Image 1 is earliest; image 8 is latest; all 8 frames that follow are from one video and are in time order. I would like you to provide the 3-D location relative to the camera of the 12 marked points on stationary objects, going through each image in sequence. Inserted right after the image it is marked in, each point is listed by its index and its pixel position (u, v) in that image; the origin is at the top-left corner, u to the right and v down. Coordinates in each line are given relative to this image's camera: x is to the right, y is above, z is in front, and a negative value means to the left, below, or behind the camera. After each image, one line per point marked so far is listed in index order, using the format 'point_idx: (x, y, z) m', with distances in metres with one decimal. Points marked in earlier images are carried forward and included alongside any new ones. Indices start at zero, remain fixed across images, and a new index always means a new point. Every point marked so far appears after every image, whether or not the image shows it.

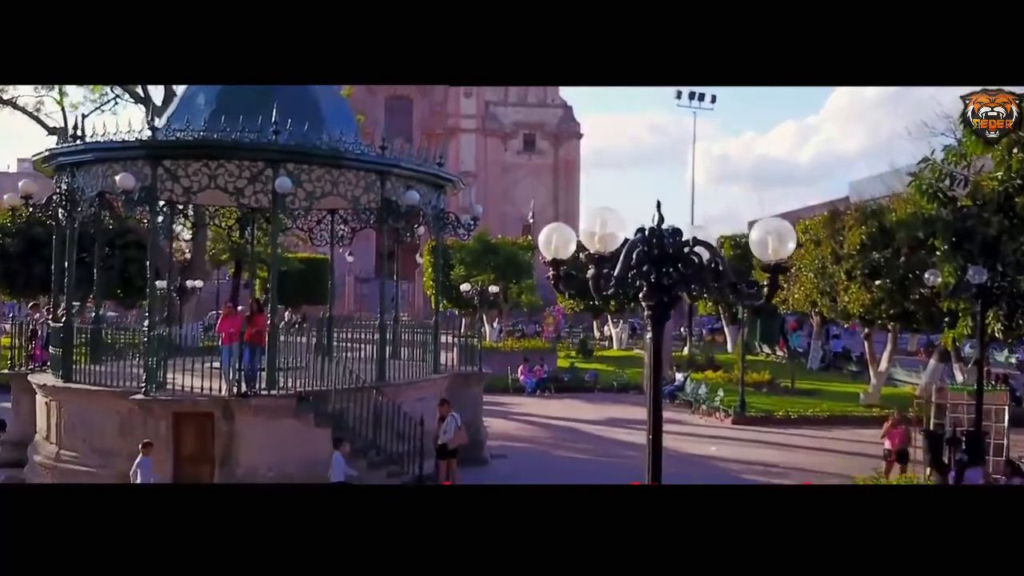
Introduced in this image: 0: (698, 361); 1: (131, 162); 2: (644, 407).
0: (+3.0, -1.2, +15.8) m
1: (-2.5, +0.8, +6.3) m
2: (+1.6, -1.4, +11.4) m
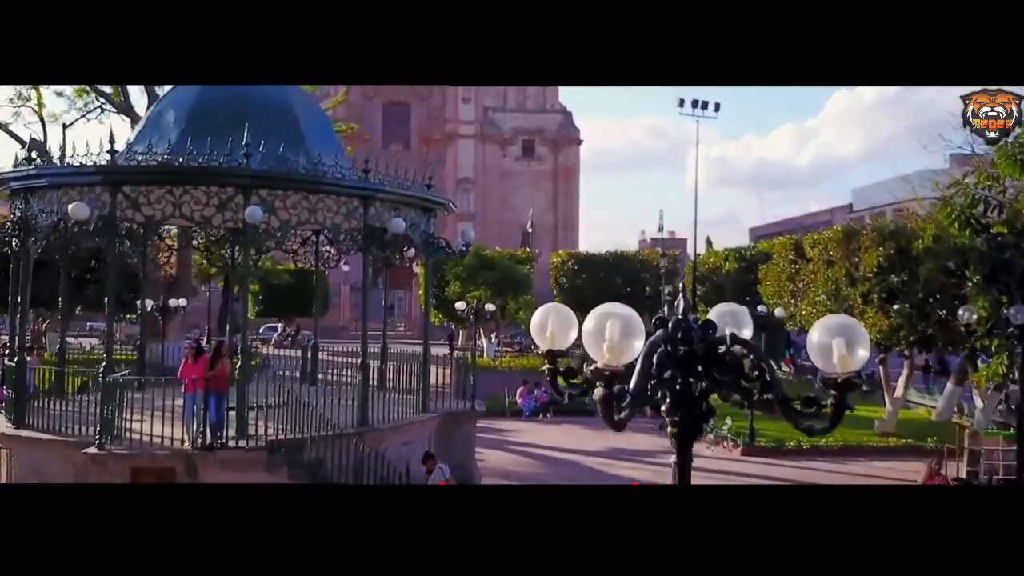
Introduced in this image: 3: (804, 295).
0: (+3.0, -1.5, +15.3) m
1: (-2.5, +0.6, +5.7) m
2: (+1.5, -1.7, +10.9) m
3: (+4.7, -0.1, +15.3) m
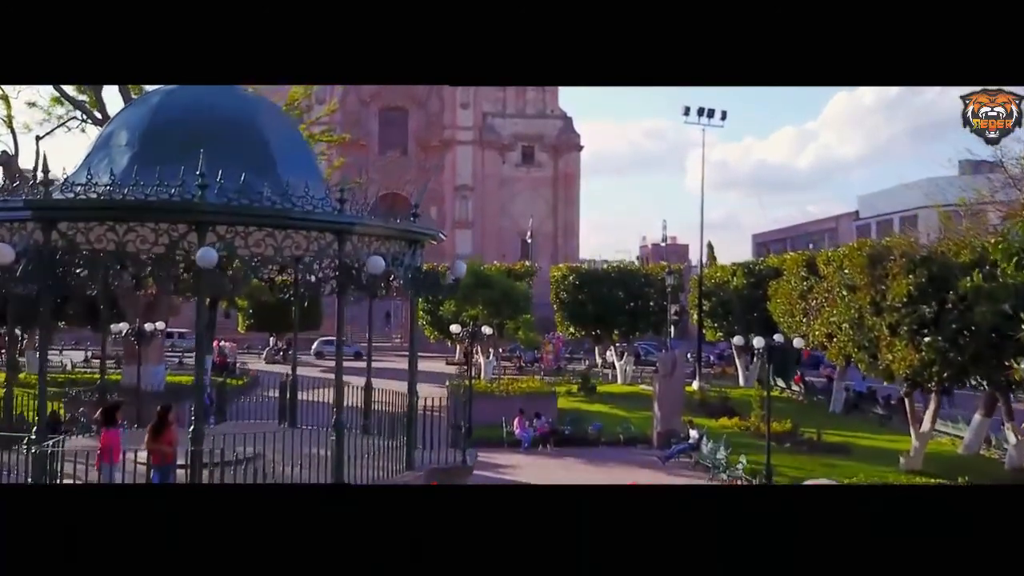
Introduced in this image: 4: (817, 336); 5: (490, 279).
0: (+3.0, -1.8, +14.5) m
1: (-2.6, +0.3, +5.0) m
2: (+1.5, -1.9, +10.1) m
3: (+4.7, -0.4, +14.6) m
4: (+4.5, -0.7, +14.2) m
5: (-0.3, +0.1, +16.3) m
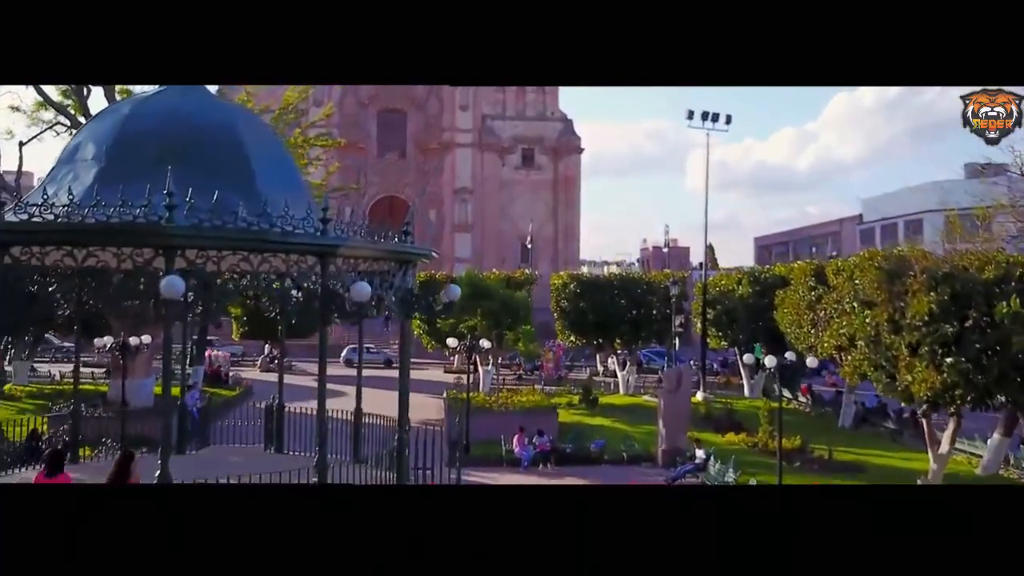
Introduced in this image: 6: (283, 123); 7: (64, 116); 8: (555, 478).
0: (+3.0, -1.9, +14.1) m
1: (-2.6, +0.2, +4.5) m
2: (+1.5, -2.1, +9.7) m
3: (+4.6, -0.6, +14.1) m
4: (+4.5, -0.8, +13.8) m
5: (-0.3, -0.1, +15.9) m
6: (-4.5, +3.3, +19.1) m
7: (-6.0, +2.3, +12.7) m
8: (+0.5, -2.1, +10.2) m
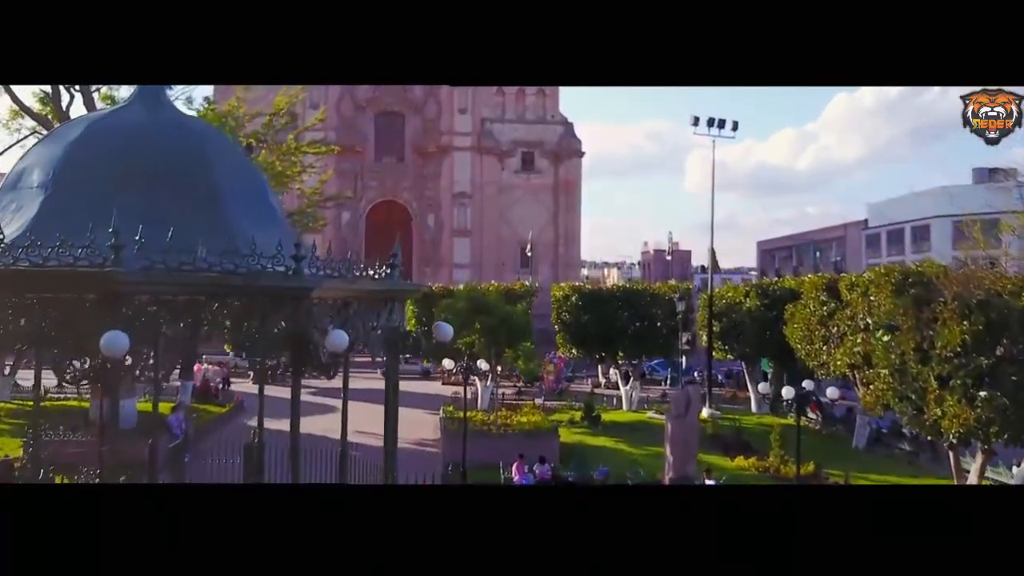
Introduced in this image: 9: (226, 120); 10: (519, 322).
0: (+3.0, -2.1, +13.5) m
1: (-2.6, 0.0, +4.0) m
2: (+1.5, -2.3, +9.1) m
3: (+4.6, -0.8, +13.5) m
4: (+4.5, -1.1, +13.2) m
5: (-0.3, -0.3, +15.3) m
6: (-4.6, +3.1, +18.5) m
7: (-6.0, +2.1, +12.2) m
8: (+0.4, -2.3, +9.6) m
9: (-5.1, +3.0, +16.9) m
10: (+0.1, -0.5, +15.2) m
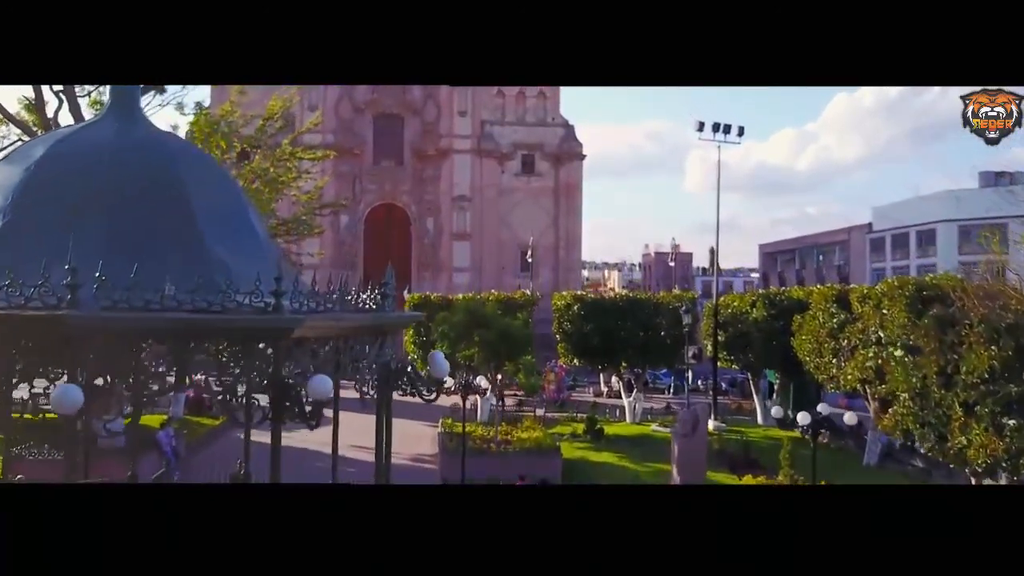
0: (+3.0, -2.3, +13.1) m
1: (-2.6, -0.2, +3.6) m
2: (+1.5, -2.5, +8.7) m
3: (+4.6, -0.9, +13.1) m
4: (+4.5, -1.2, +12.8) m
5: (-0.3, -0.5, +14.9) m
6: (-4.5, +2.9, +18.1) m
7: (-6.0, +1.9, +11.8) m
8: (+0.5, -2.5, +9.2) m
9: (-5.1, +2.8, +16.5) m
10: (+0.1, -0.7, +14.8) m
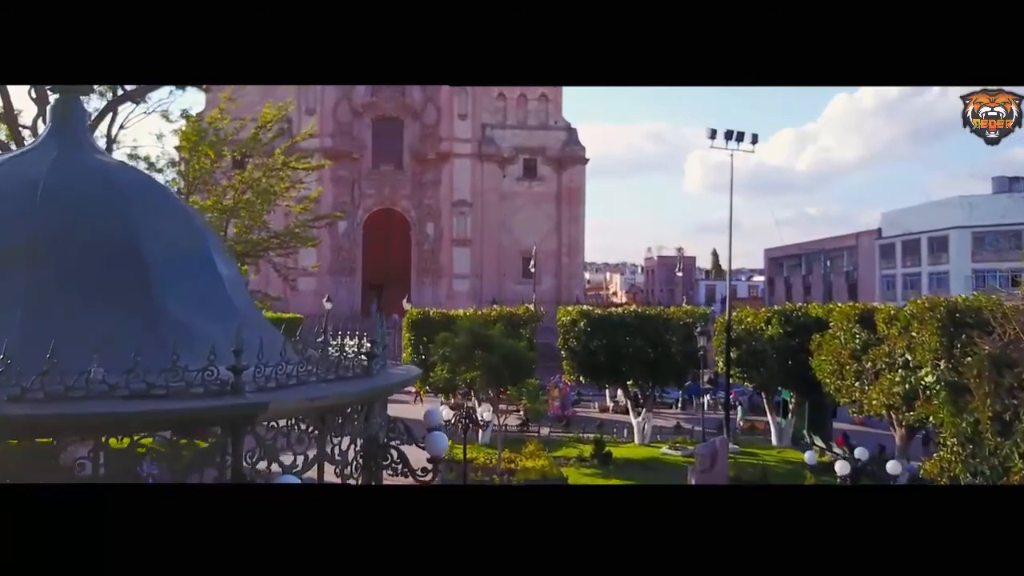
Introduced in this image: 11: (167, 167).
0: (+3.0, -2.5, +12.3) m
1: (-2.5, -0.4, +2.8) m
2: (+1.5, -2.7, +8.0) m
3: (+4.7, -1.2, +12.4) m
4: (+4.6, -1.5, +12.1) m
5: (-0.3, -0.7, +14.2) m
6: (-4.5, +2.7, +17.3) m
7: (-5.9, +1.6, +11.0) m
8: (+0.5, -2.7, +8.4) m
9: (-5.0, +2.6, +15.8) m
10: (+0.2, -0.9, +14.1) m
11: (-5.4, +1.9, +15.0) m
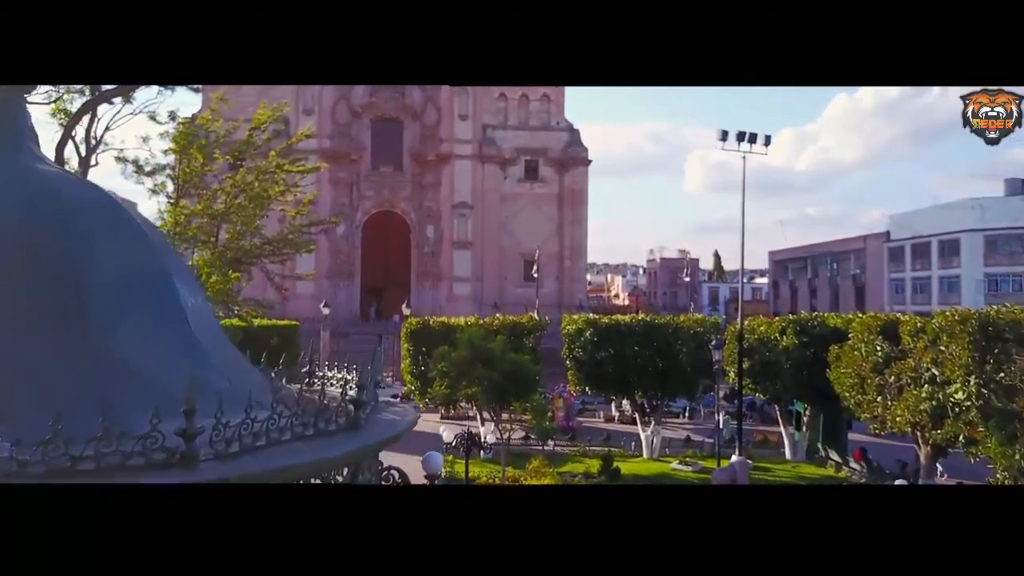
0: (+3.1, -2.7, +11.7) m
1: (-2.5, -0.6, +2.2) m
2: (+1.6, -2.8, +7.3) m
3: (+4.7, -1.3, +11.7) m
4: (+4.6, -1.6, +11.4) m
5: (-0.2, -0.8, +13.5) m
6: (-4.4, +2.5, +16.7) m
7: (-5.9, +1.5, +10.4) m
8: (+0.6, -2.8, +7.8) m
9: (-5.0, +2.4, +15.1) m
10: (+0.2, -1.1, +13.4) m
11: (-5.4, +1.8, +14.4) m
